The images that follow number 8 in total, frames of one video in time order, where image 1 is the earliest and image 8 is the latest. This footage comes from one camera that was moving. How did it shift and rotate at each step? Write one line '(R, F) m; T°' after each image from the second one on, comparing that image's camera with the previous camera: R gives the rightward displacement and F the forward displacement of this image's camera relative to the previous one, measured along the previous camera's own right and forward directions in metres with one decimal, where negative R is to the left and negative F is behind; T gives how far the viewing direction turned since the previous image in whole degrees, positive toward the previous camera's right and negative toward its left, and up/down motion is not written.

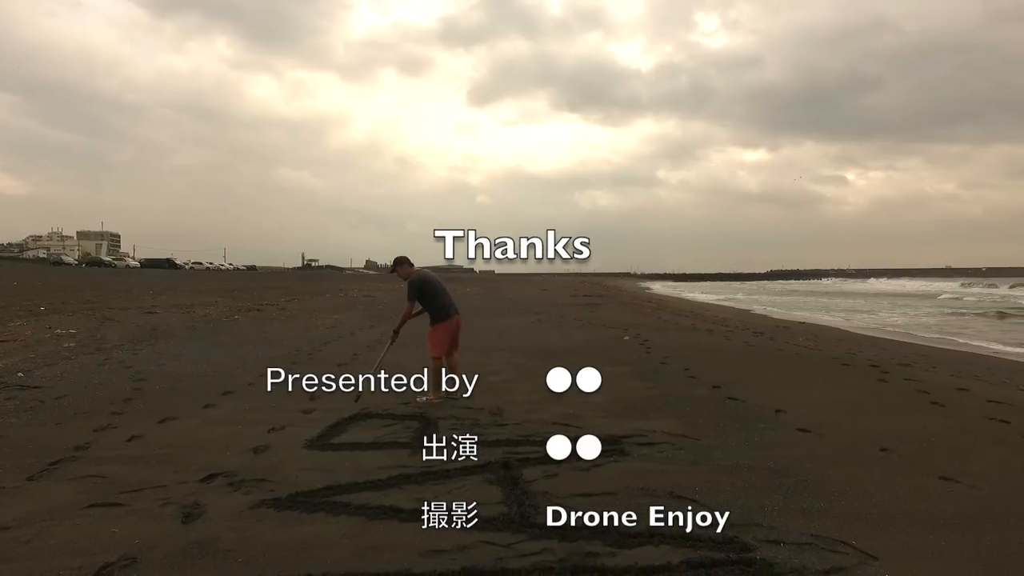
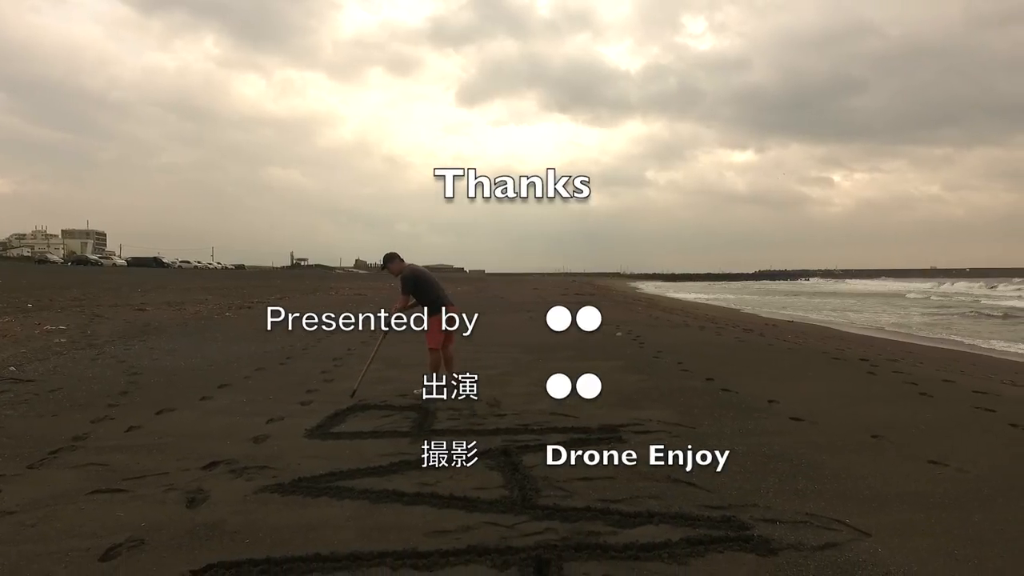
(-0.1, -0.1) m; +1°
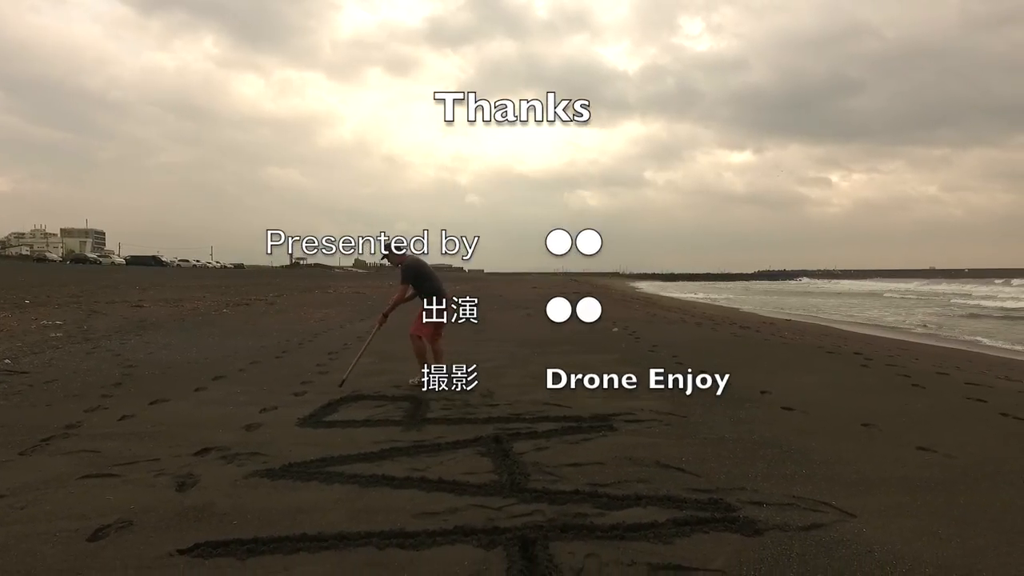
(+0.1, 0.0) m; 0°
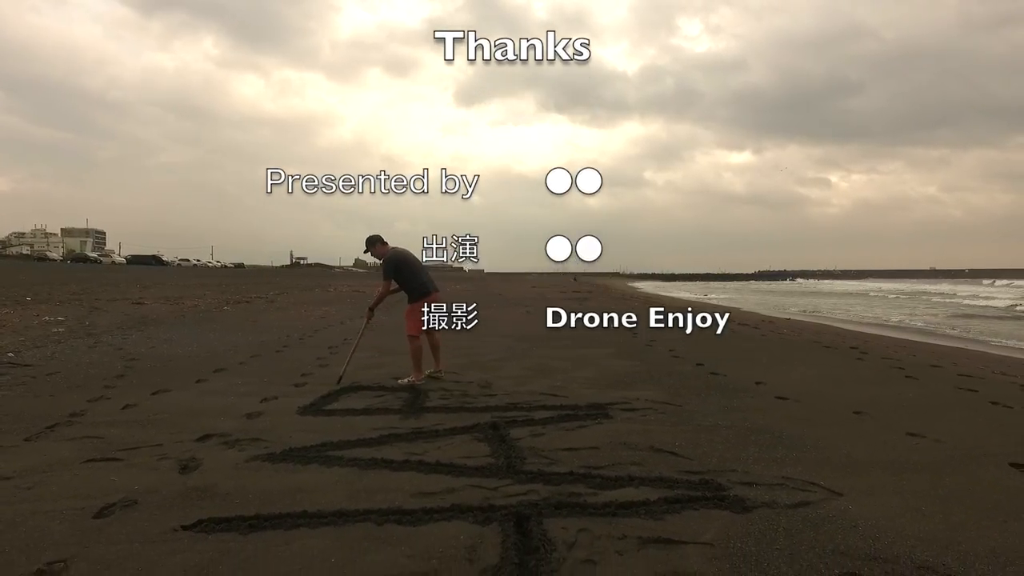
(0.0, -0.1) m; 0°
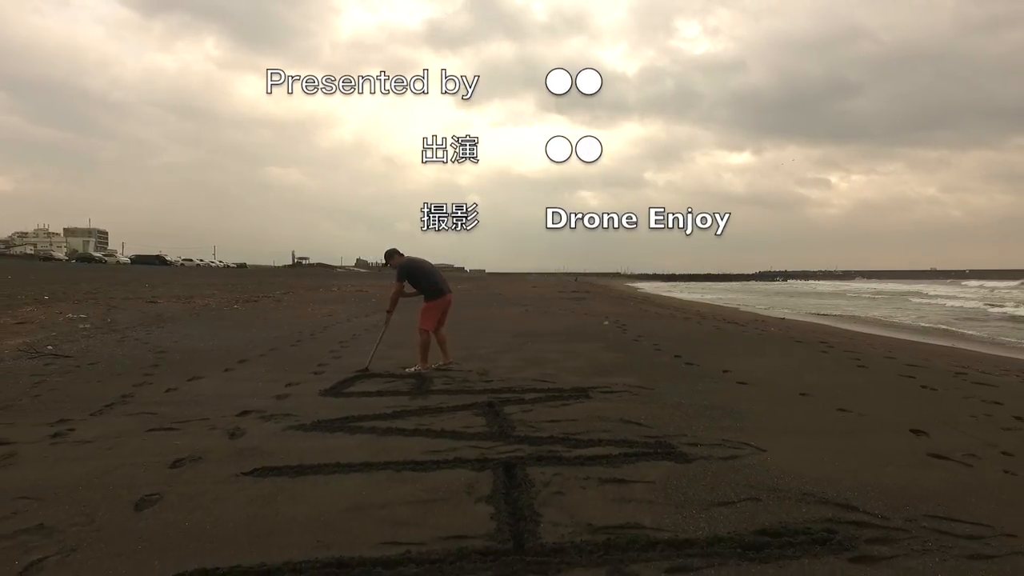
(+0.1, -0.7) m; 0°
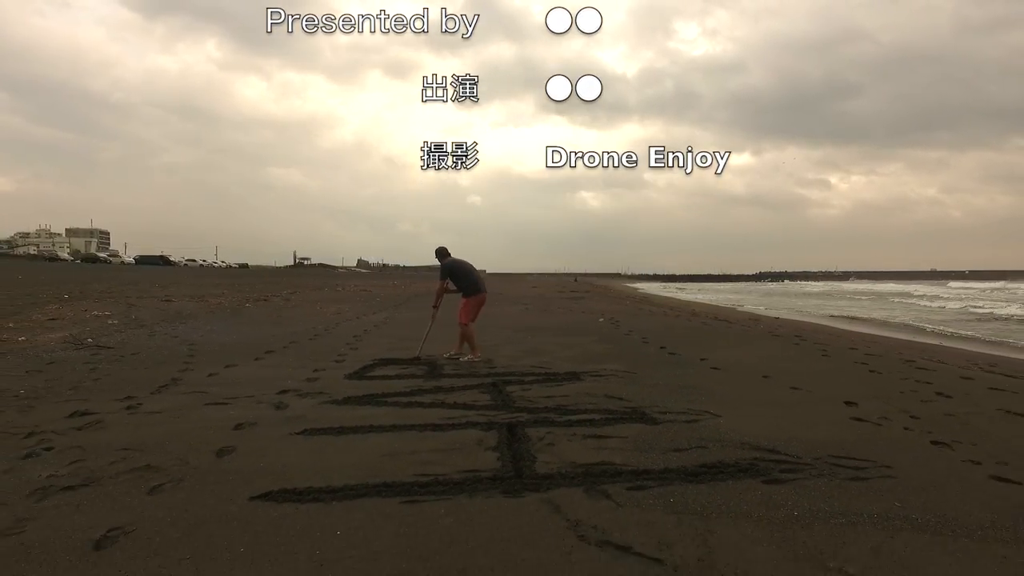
(0.0, -0.7) m; 0°
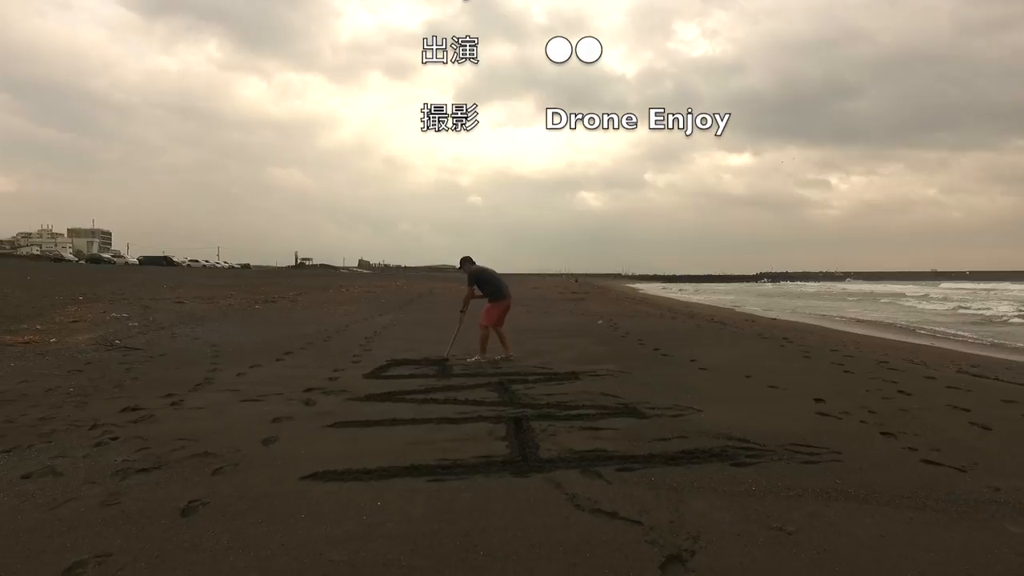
(0.0, -0.5) m; 0°
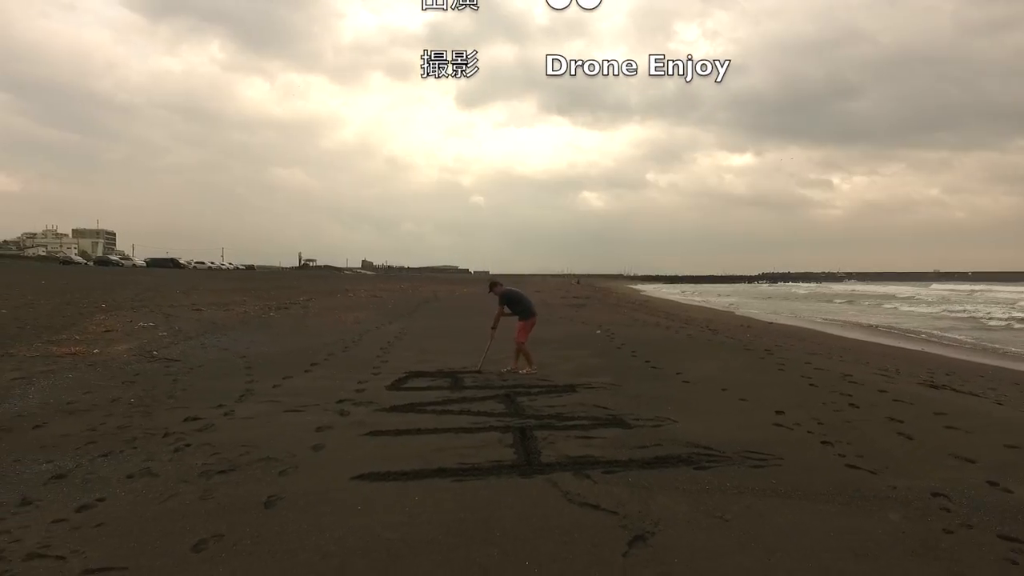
(0.0, -0.8) m; 0°
